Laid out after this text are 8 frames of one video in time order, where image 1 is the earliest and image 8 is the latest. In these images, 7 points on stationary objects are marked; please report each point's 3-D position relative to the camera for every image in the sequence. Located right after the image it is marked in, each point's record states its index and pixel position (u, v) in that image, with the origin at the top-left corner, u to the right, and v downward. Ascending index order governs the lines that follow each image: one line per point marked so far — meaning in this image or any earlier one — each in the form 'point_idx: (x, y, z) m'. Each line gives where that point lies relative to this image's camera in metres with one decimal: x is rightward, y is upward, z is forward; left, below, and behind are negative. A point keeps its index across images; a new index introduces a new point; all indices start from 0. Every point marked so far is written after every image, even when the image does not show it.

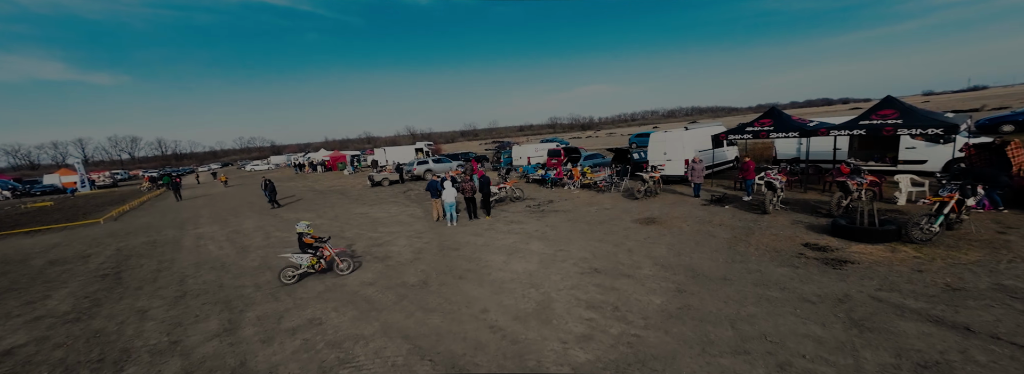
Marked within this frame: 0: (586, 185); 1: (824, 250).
0: (+3.4, 0.0, +16.7) m
1: (+5.8, -1.2, +6.8) m
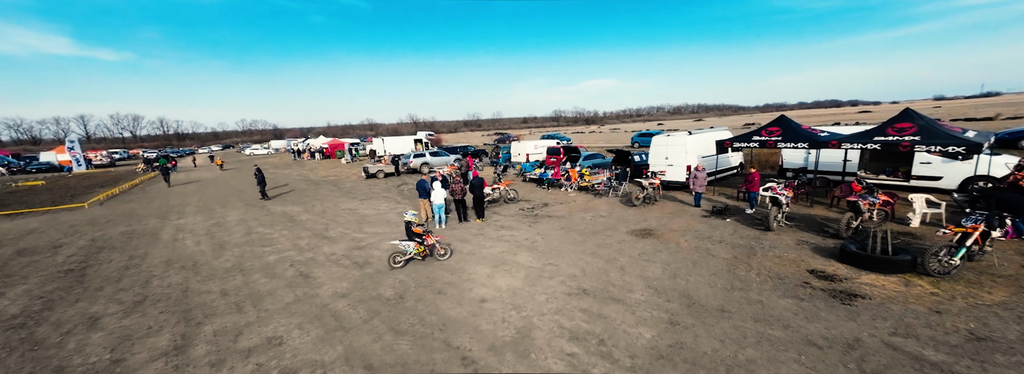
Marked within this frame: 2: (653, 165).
0: (+3.1, -0.1, +16.2) m
1: (+5.5, -1.6, +6.3) m
2: (+5.7, +0.9, +14.8) m
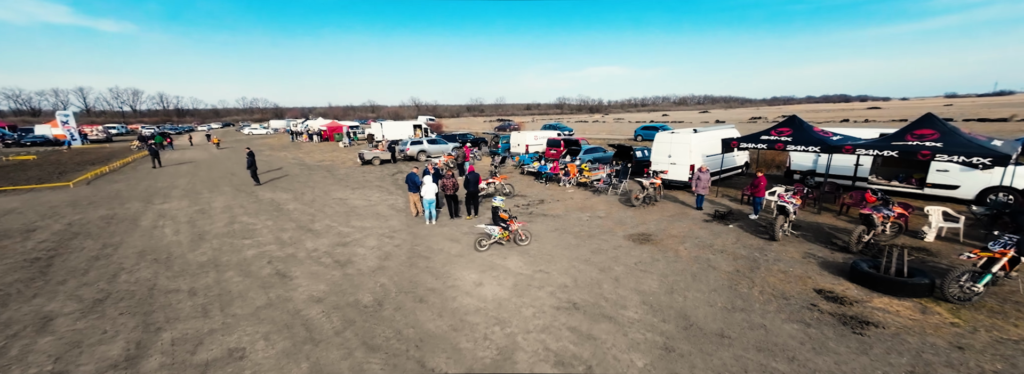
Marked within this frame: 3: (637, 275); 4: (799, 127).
0: (+3.0, +0.1, +15.7) m
1: (+5.3, -1.8, +5.8) m
2: (+5.6, +1.0, +14.3) m
3: (+2.4, -1.7, +7.1) m
4: (+8.8, +1.8, +11.2) m
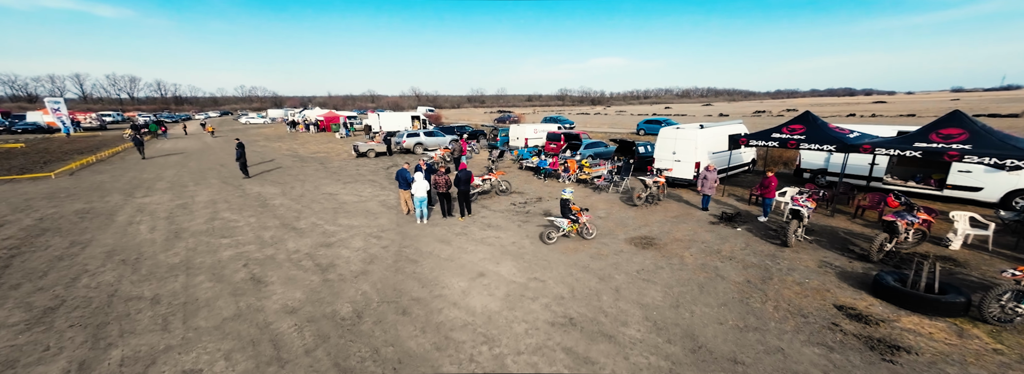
0: (+2.9, +0.3, +15.1) m
1: (+5.1, -1.9, +5.3) m
2: (+5.5, +1.0, +13.6) m
3: (+2.3, -1.8, +6.5) m
4: (+8.7, +1.8, +10.6) m
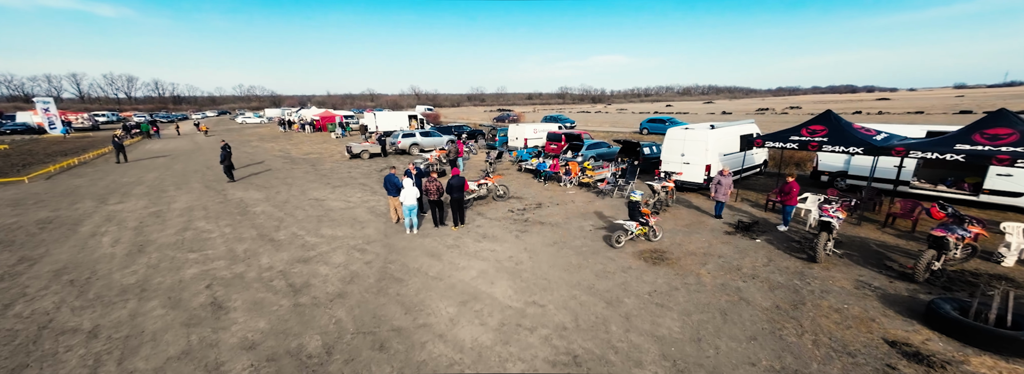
0: (+2.8, +0.1, +14.2) m
1: (+5.1, -2.1, +4.5) m
2: (+5.4, +0.9, +12.8) m
3: (+2.2, -2.0, +5.7) m
4: (+8.7, +1.7, +9.8) m
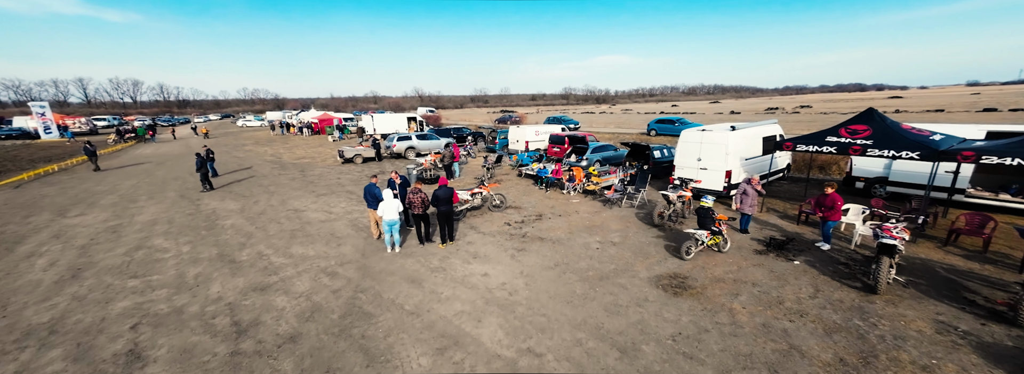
0: (+2.7, -0.1, +13.0) m
1: (+4.9, -2.4, +3.2) m
2: (+5.3, +0.6, +11.5) m
3: (+2.1, -2.2, +4.4) m
4: (+8.5, +1.4, +8.4) m
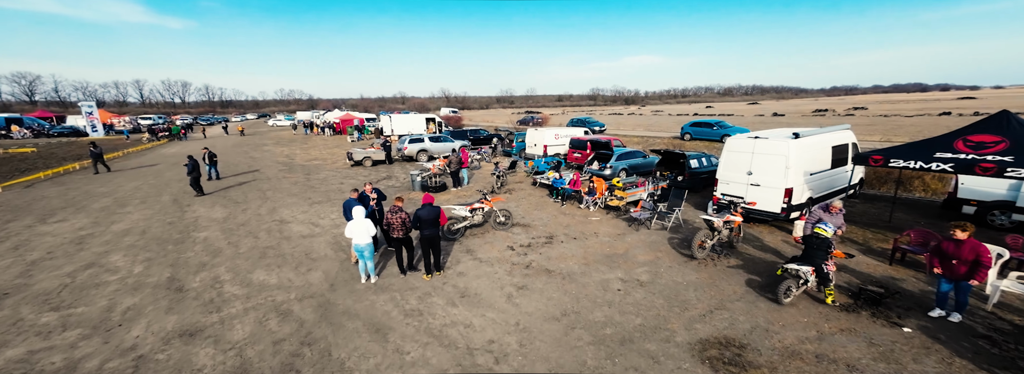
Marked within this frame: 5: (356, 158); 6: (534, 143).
0: (+3.1, -0.6, +11.1) m
1: (+4.5, -2.8, +1.1) m
2: (+5.6, +0.2, +9.4) m
3: (+1.7, -2.6, +2.6) m
4: (+8.5, +0.9, +6.1) m
5: (-8.4, +1.6, +19.5) m
6: (+1.1, +2.1, +17.9) m
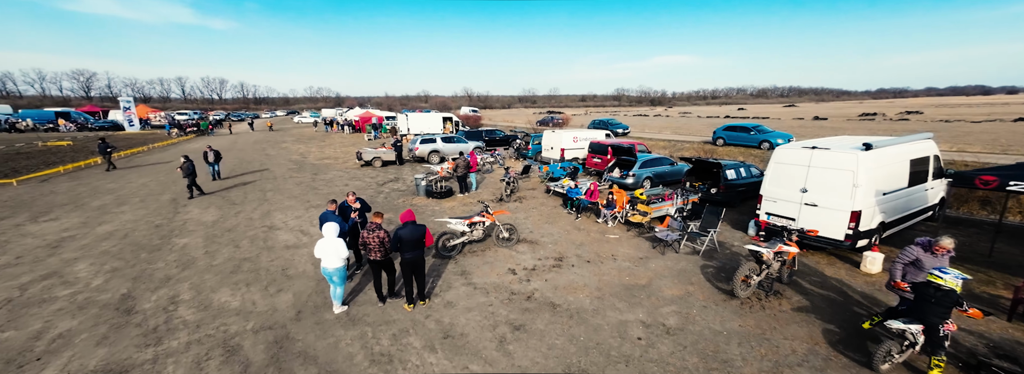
0: (+3.3, -0.9, +9.7) m
1: (+4.0, -3.2, -0.3) m
2: (+5.7, -0.2, +7.9) m
3: (+1.4, -2.9, +1.3) m
4: (+8.5, +0.4, +4.4) m
5: (-7.6, +1.5, +18.8) m
6: (+1.8, +1.9, +16.6) m
